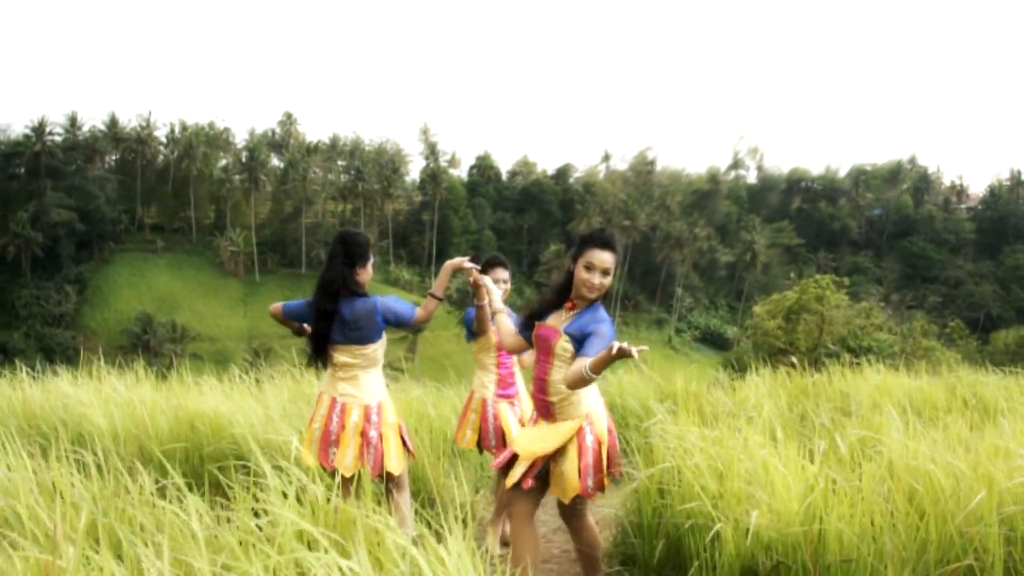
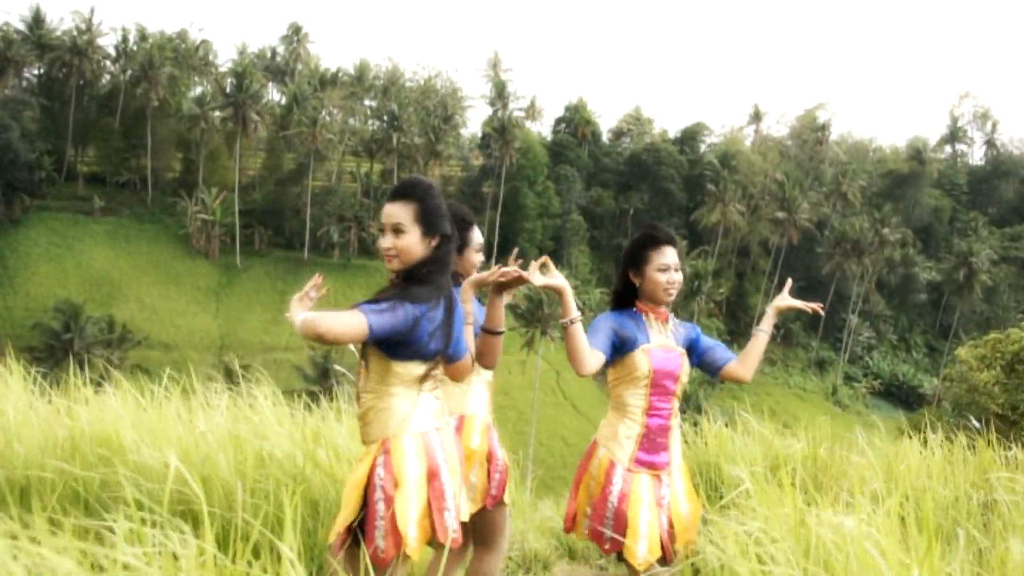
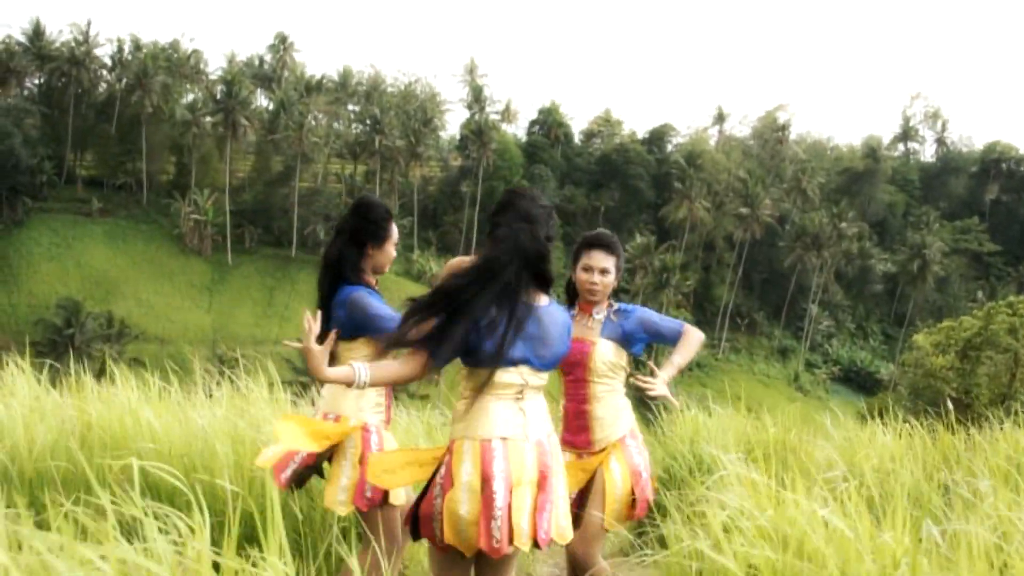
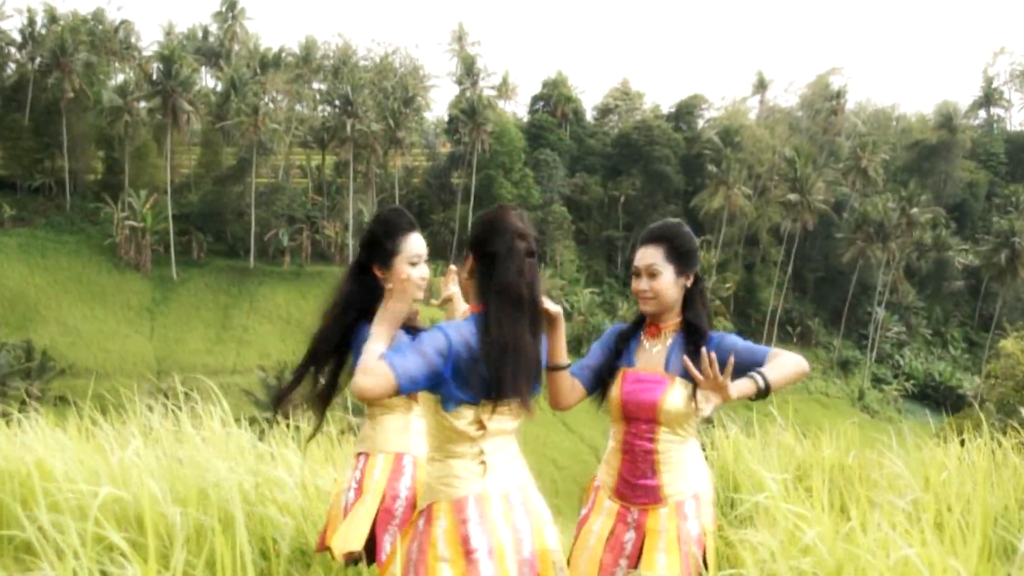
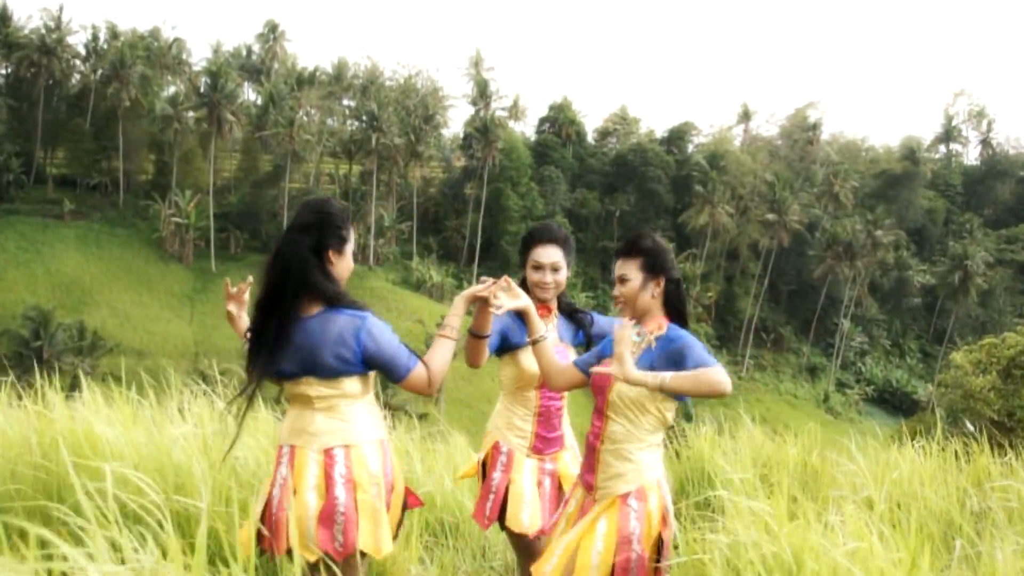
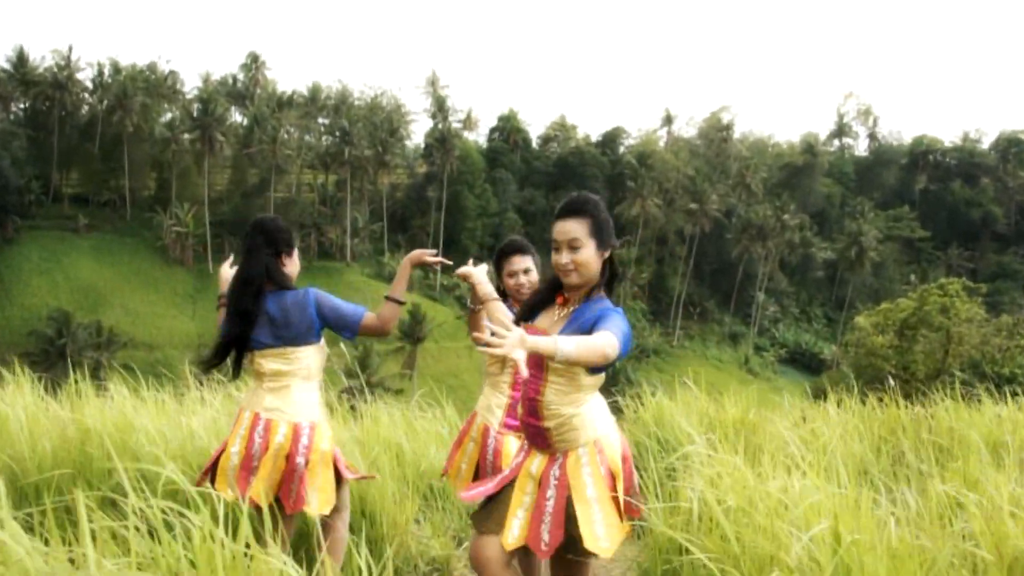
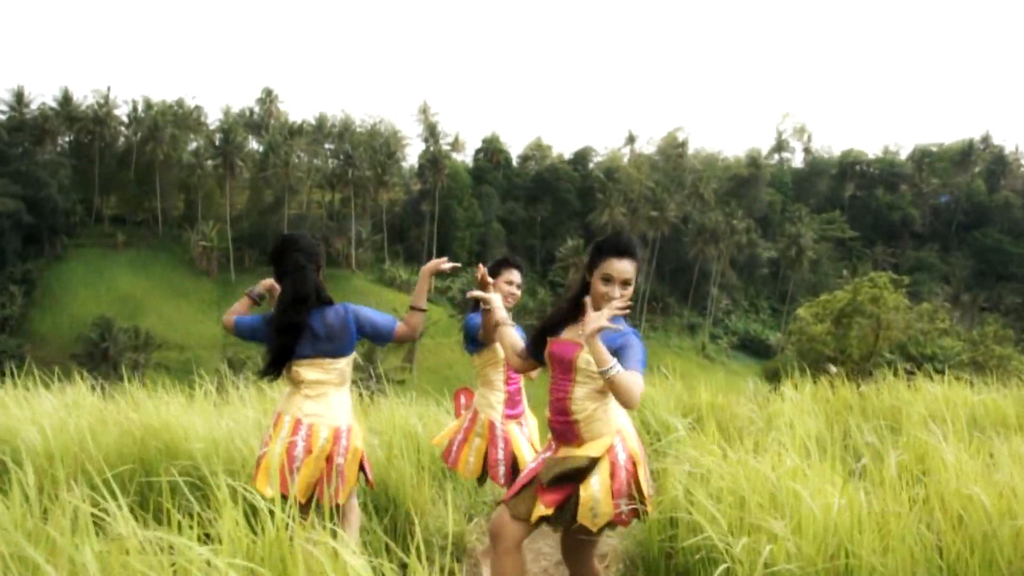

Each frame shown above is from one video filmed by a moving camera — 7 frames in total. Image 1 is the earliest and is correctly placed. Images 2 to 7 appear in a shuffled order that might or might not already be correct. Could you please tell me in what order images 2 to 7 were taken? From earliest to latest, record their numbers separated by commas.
7, 6, 3, 2, 5, 4
